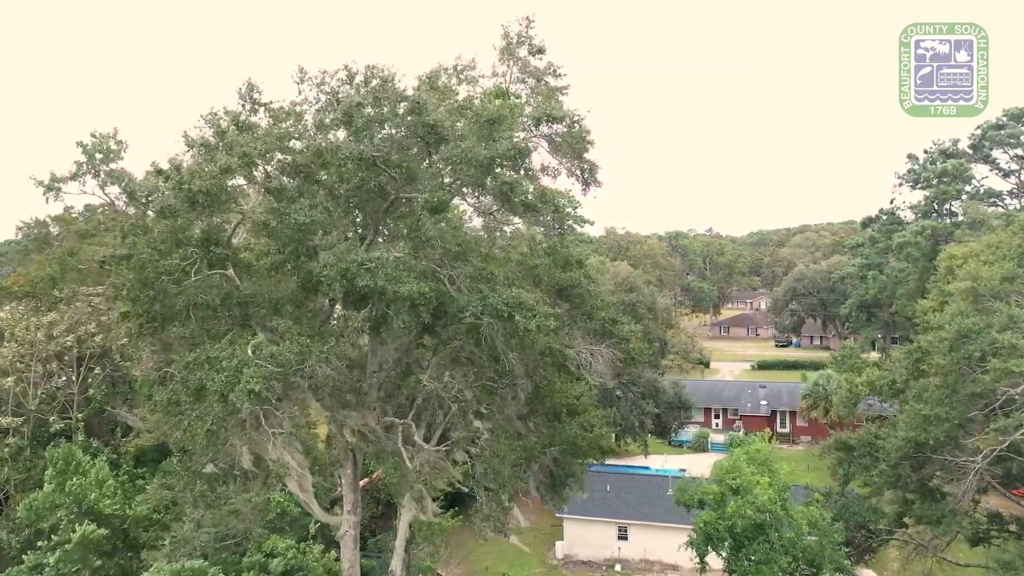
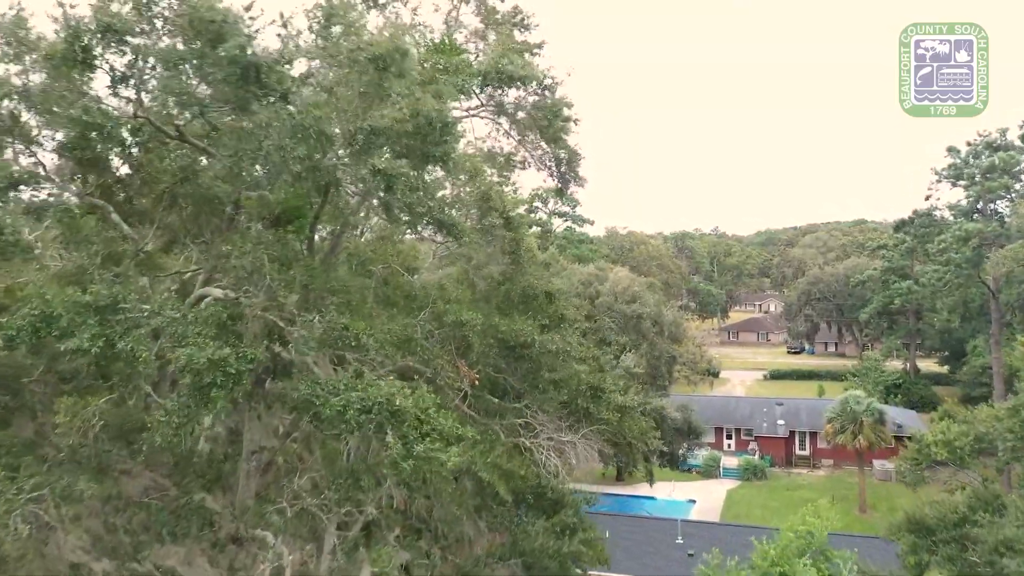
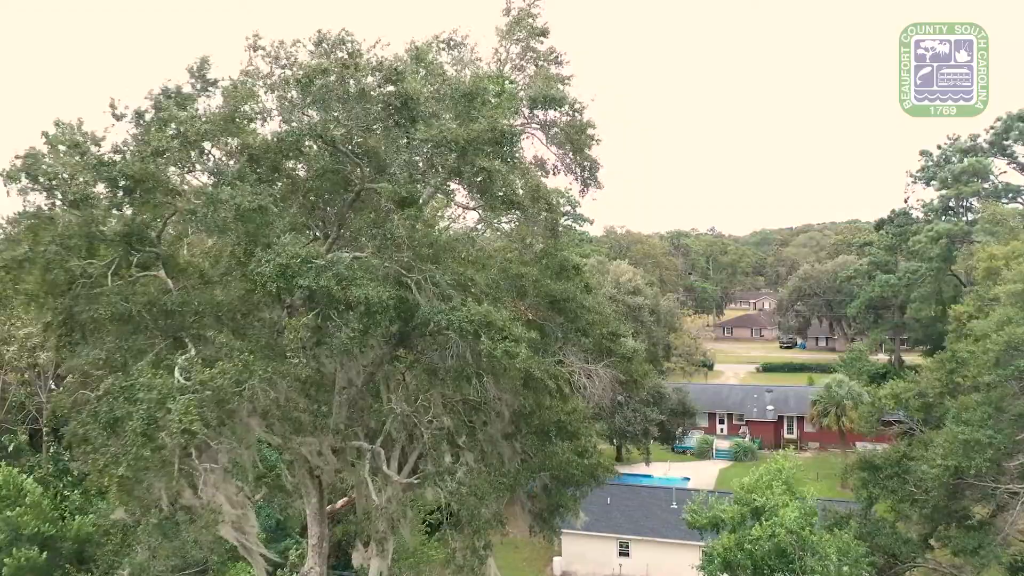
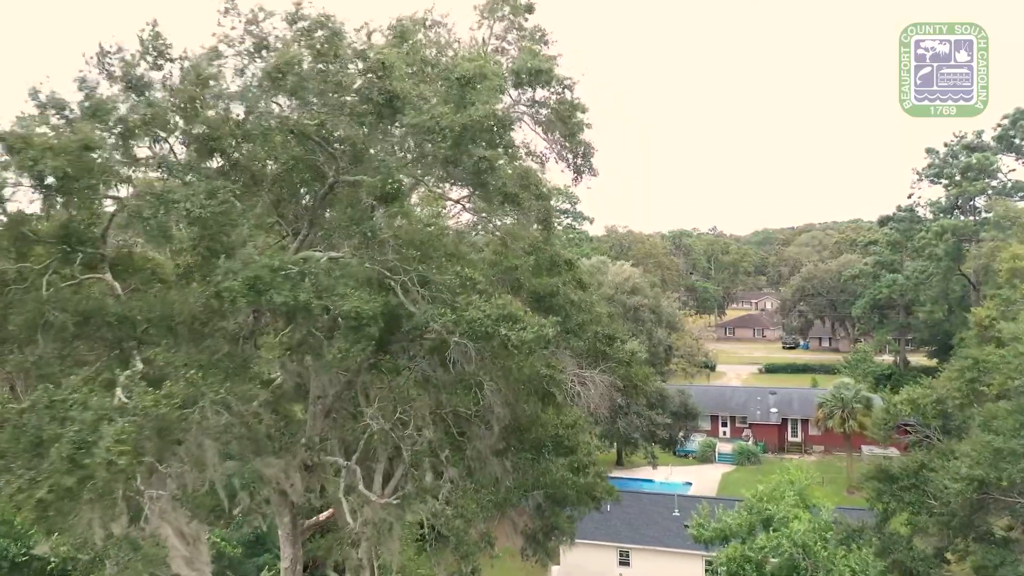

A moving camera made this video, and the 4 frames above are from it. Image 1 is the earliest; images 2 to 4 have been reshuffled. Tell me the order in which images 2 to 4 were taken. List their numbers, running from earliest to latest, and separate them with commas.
3, 4, 2
